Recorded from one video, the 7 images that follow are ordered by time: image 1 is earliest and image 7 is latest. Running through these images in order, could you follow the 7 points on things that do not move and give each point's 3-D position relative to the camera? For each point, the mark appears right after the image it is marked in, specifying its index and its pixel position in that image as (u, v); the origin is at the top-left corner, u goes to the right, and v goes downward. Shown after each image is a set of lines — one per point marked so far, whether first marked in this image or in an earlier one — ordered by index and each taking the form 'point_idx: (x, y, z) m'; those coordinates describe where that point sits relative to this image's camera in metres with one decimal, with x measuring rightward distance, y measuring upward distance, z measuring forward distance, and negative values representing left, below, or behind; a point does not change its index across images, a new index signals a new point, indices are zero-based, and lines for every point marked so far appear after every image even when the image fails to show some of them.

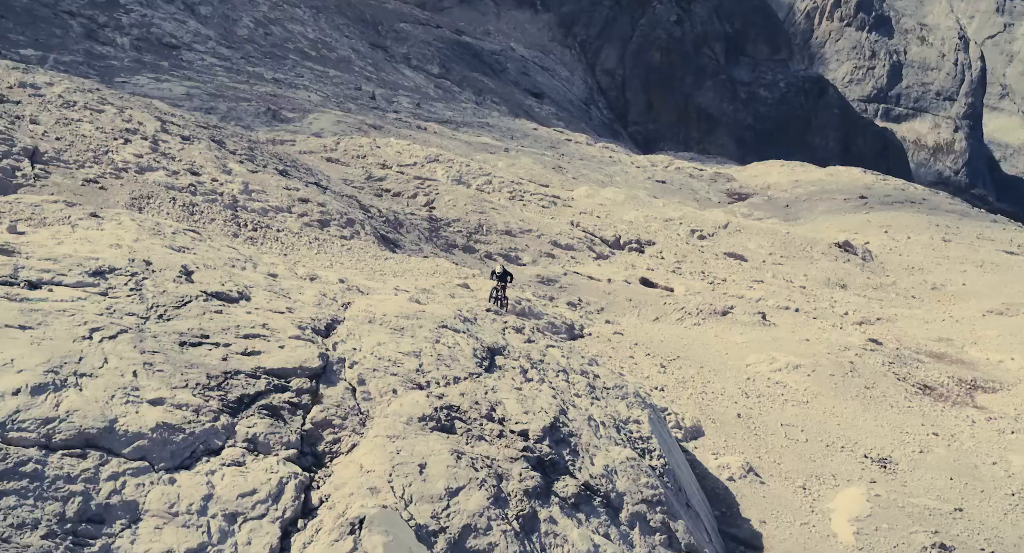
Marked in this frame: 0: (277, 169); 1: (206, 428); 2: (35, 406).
0: (-4.4, +2.0, +15.7) m
1: (-1.9, -1.0, +5.3) m
2: (-2.7, -0.7, +4.8) m
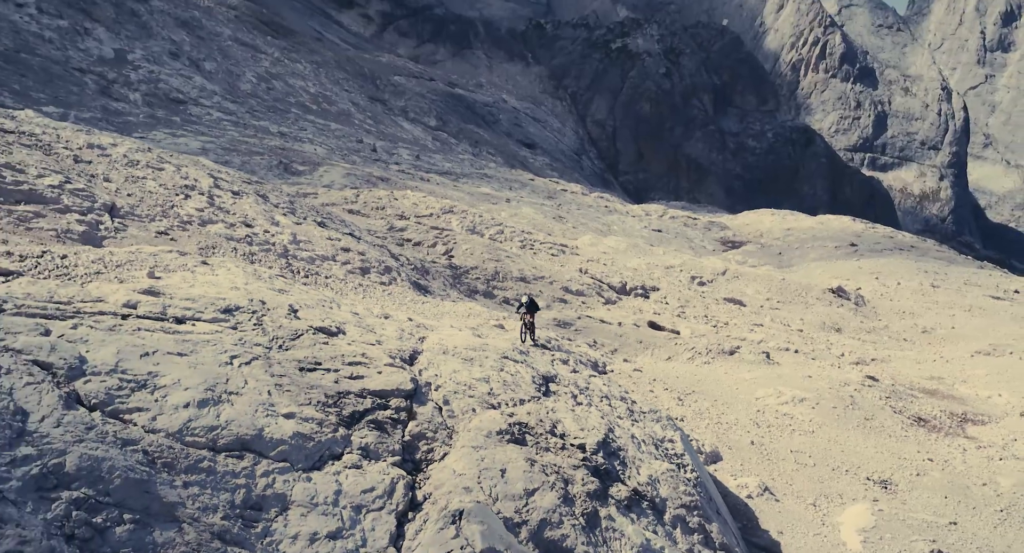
0: (-4.0, +1.1, +16.9) m
1: (-1.4, -1.2, +6.4) m
2: (-2.2, -1.0, +6.0) m
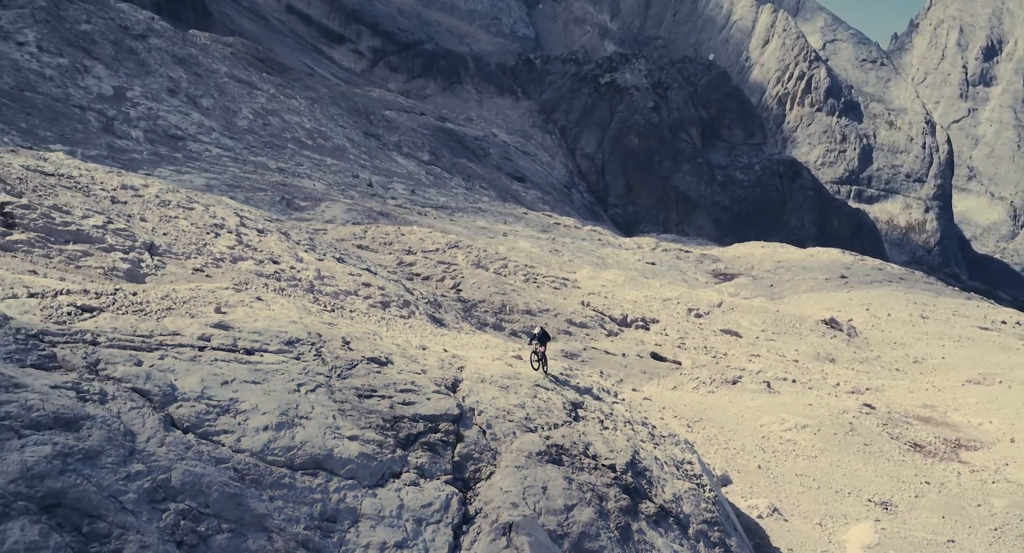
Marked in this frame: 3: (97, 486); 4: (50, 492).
0: (-3.7, +0.4, +17.7) m
1: (-1.0, -1.5, +7.1) m
2: (-1.8, -1.3, +6.6) m
3: (-2.7, -1.3, +5.4) m
4: (-2.9, -1.3, +5.2) m
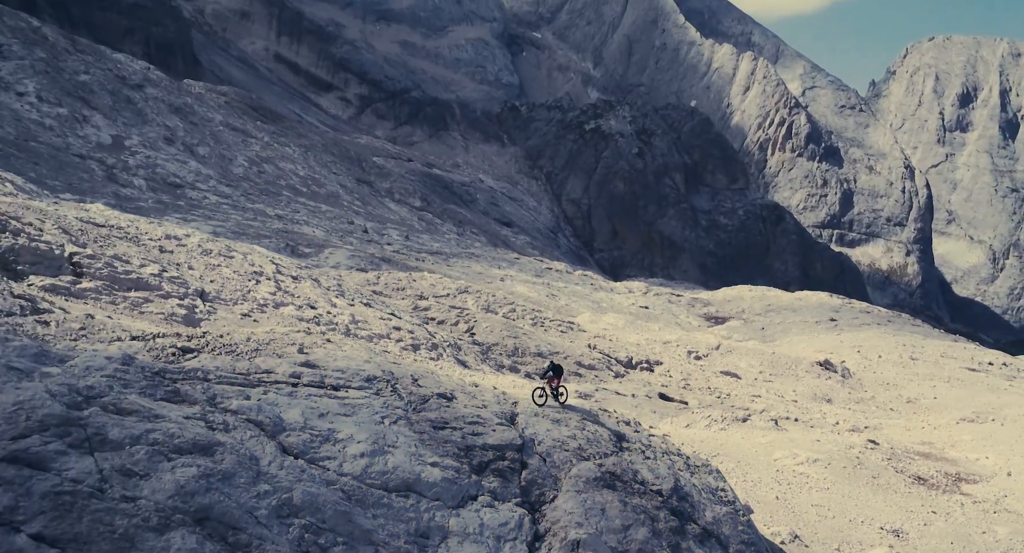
0: (-3.3, -0.5, +18.5) m
1: (-0.4, -1.9, +7.9) m
2: (-1.2, -1.6, +7.4) m
3: (-2.0, -1.7, +6.2) m
4: (-2.2, -1.6, +6.0) m
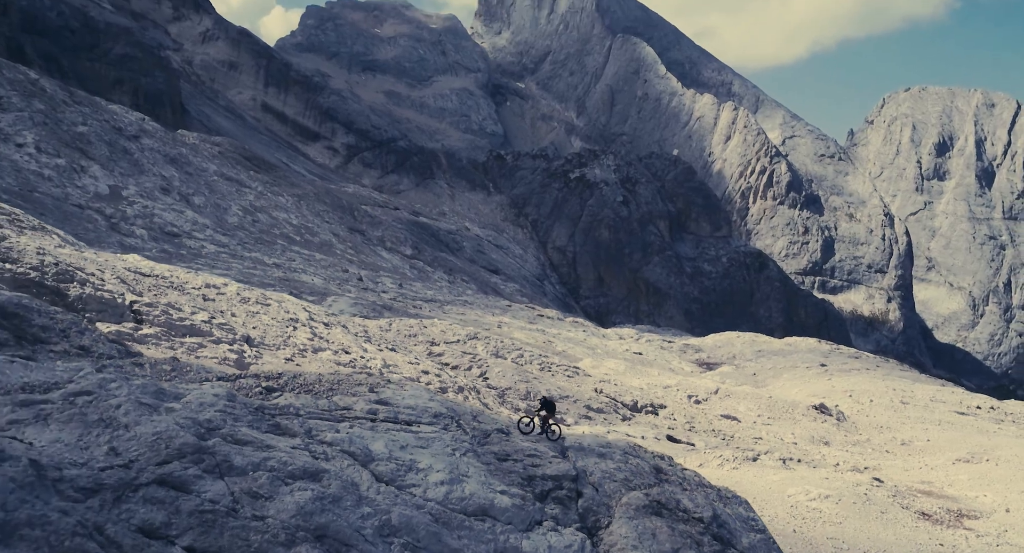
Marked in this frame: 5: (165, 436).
0: (-2.9, -1.6, +19.3) m
1: (+0.2, -2.4, +8.6) m
2: (-0.6, -2.1, +8.2) m
3: (-1.4, -2.0, +6.9) m
4: (-1.6, -2.0, +6.8) m
5: (-2.8, -1.3, +6.9) m
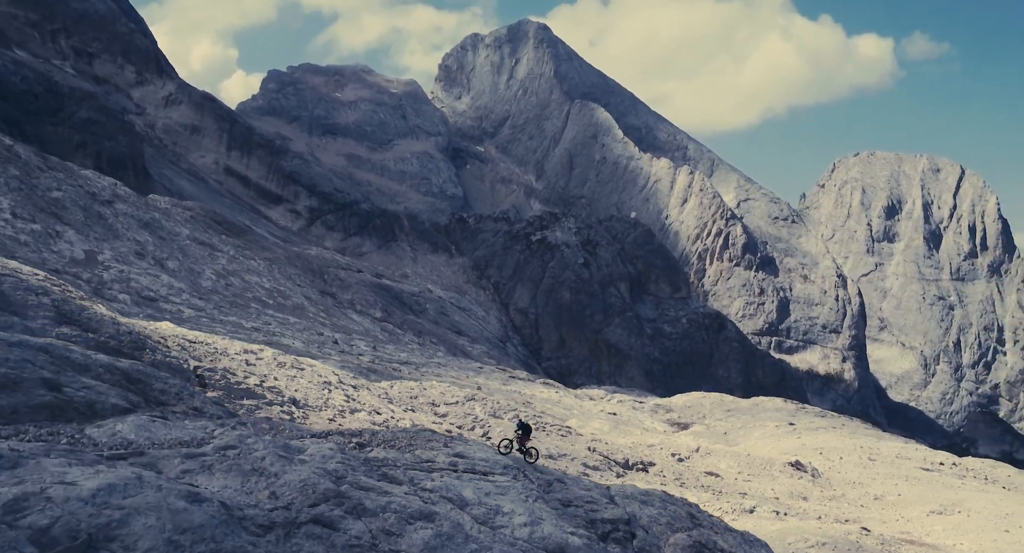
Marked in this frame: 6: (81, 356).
0: (-2.5, -3.2, +20.4) m
1: (+1.0, -3.2, +9.9) m
2: (+0.3, -2.8, +9.4) m
3: (-0.5, -2.7, +8.1) m
4: (-0.7, -2.7, +8.0) m
5: (-1.9, -2.0, +8.1) m
6: (-5.0, -0.9, +9.7) m
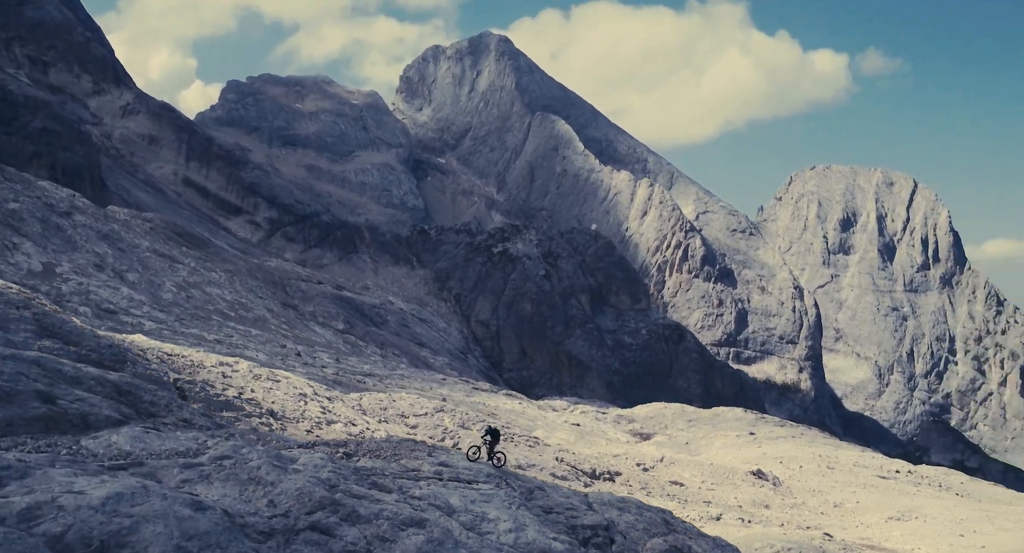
0: (-3.2, -3.5, +20.6) m
1: (+0.8, -3.3, +10.2) m
2: (+0.1, -3.0, +9.7) m
3: (-0.6, -2.9, +8.4) m
4: (-0.8, -2.8, +8.3) m
5: (-2.0, -2.1, +8.3) m
6: (-5.2, -1.1, +9.8) m
